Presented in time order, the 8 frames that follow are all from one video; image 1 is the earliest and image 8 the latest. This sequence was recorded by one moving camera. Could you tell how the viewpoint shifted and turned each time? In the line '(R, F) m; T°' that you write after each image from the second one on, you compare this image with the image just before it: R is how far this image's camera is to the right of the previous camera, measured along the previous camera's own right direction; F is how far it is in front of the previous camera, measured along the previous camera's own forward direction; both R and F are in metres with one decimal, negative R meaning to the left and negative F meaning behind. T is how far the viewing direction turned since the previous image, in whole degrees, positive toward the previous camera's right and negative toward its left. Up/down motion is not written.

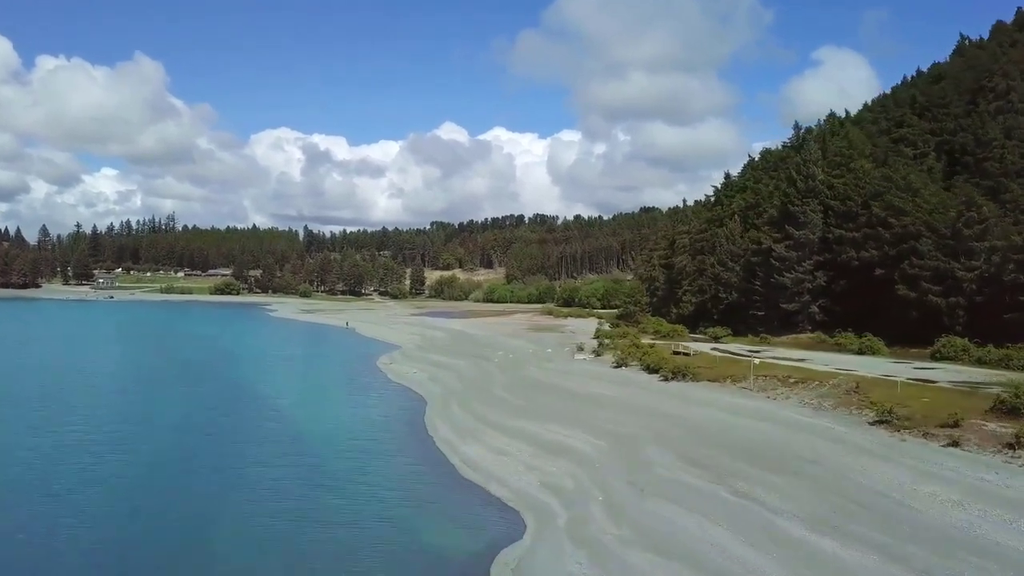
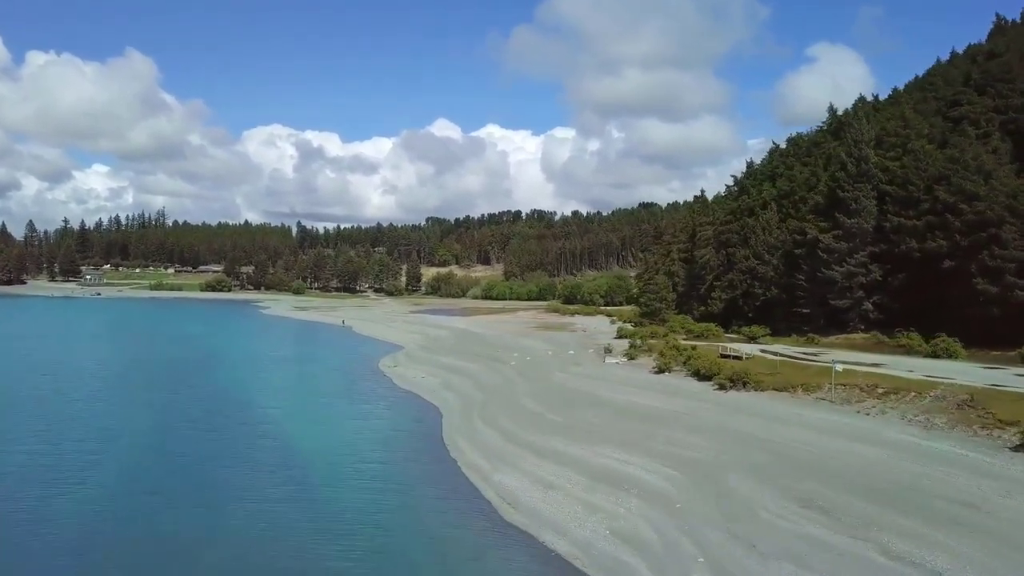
(-1.5, +5.0) m; 0°
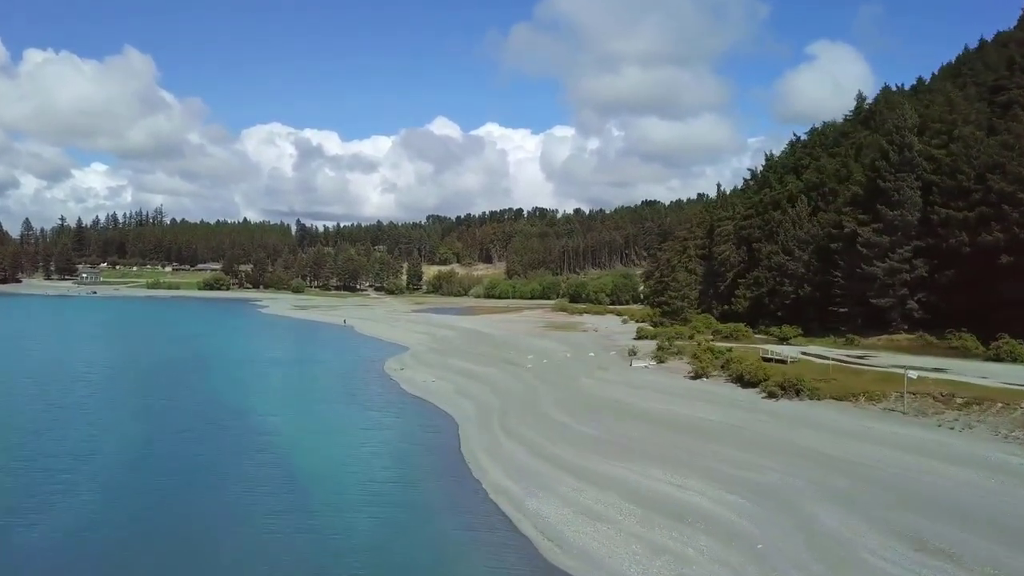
(-1.0, +3.1) m; 0°
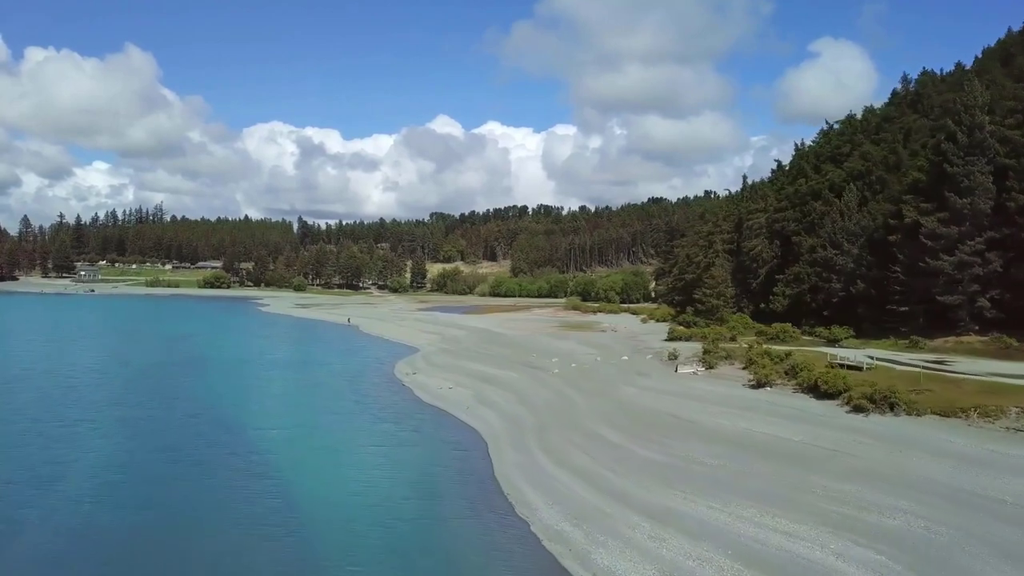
(-1.2, +4.1) m; 0°
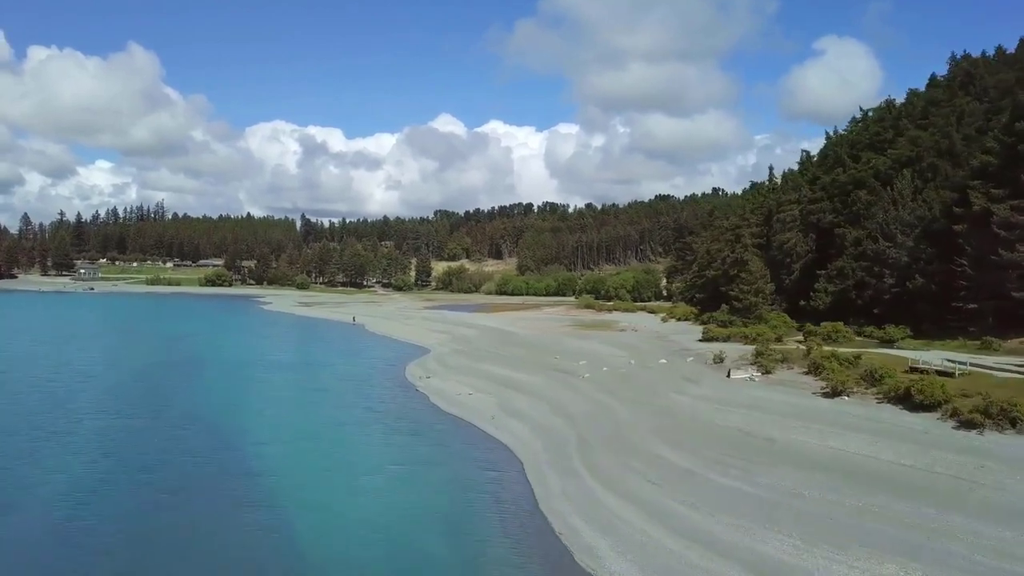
(-1.1, +3.7) m; 0°
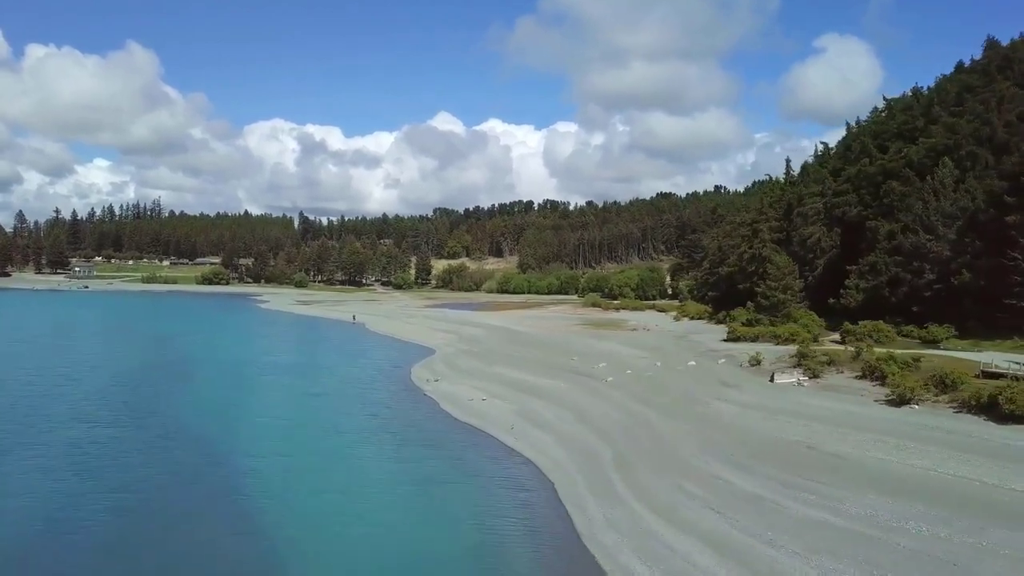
(-0.7, +2.8) m; 0°
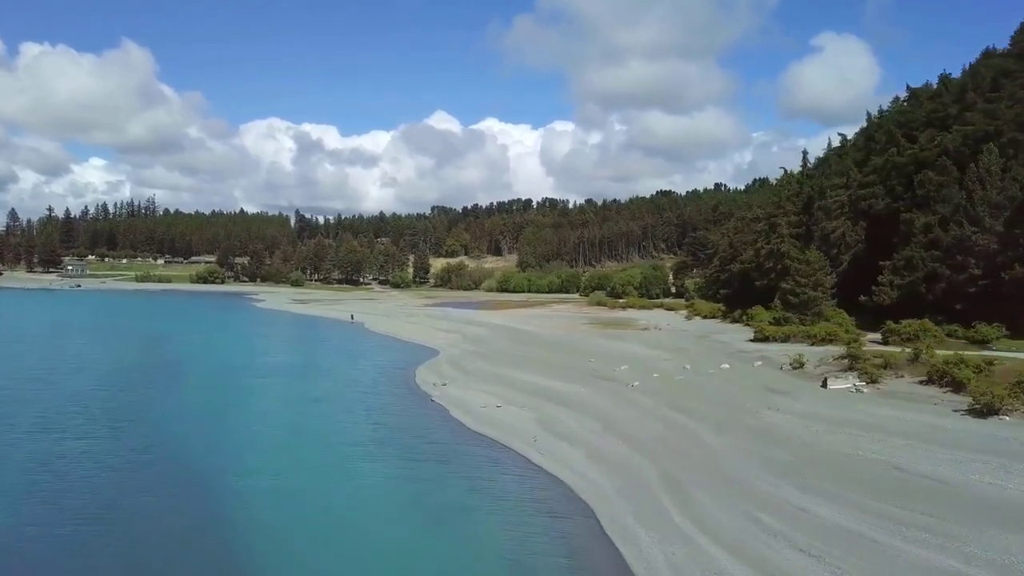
(-0.7, +2.8) m; 0°
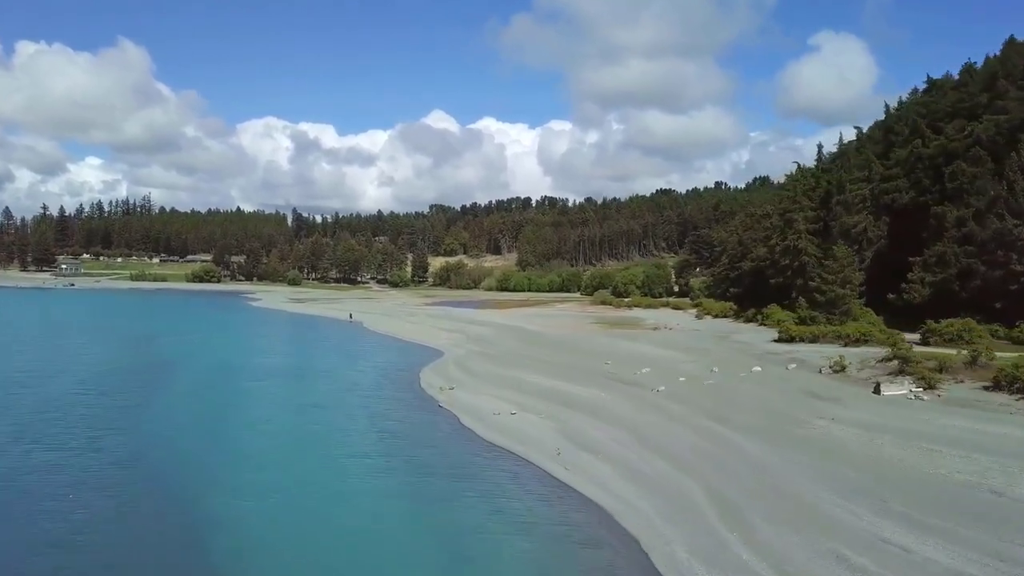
(-0.6, +2.2) m; 0°
